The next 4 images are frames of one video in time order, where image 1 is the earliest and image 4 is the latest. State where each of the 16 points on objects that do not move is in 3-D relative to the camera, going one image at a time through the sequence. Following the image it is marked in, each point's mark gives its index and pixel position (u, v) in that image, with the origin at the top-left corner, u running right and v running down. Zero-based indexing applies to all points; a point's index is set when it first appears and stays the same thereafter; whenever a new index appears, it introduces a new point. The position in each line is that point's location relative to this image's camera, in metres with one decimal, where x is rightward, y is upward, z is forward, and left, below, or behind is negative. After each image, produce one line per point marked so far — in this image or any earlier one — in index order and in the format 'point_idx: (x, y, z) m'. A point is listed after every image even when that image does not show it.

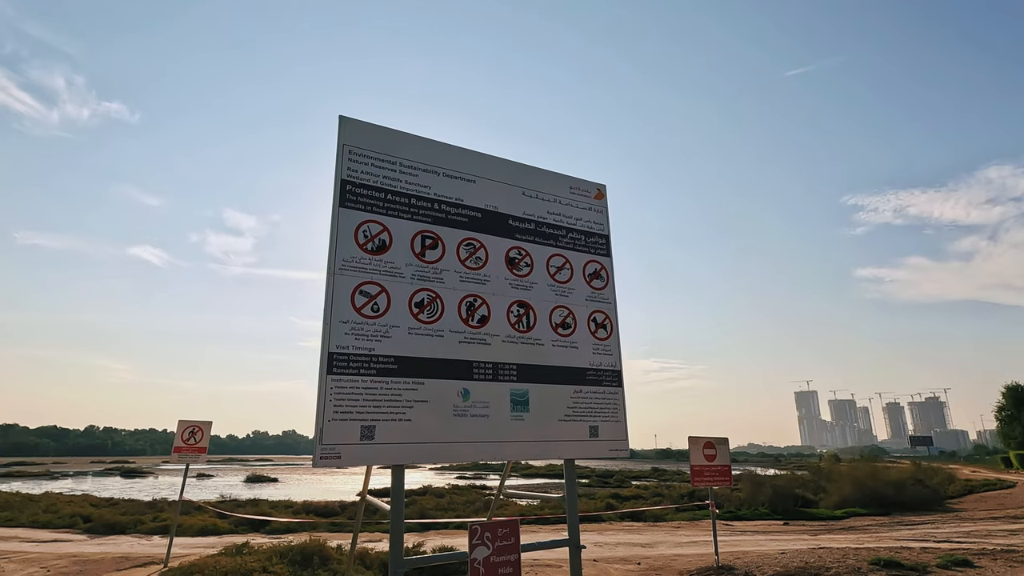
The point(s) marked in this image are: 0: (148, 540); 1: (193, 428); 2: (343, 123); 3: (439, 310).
0: (-11.5, -8.0, +17.0) m
1: (-8.4, -3.7, +14.0) m
2: (-1.7, +1.6, +5.3) m
3: (-0.7, -0.2, +5.2) m
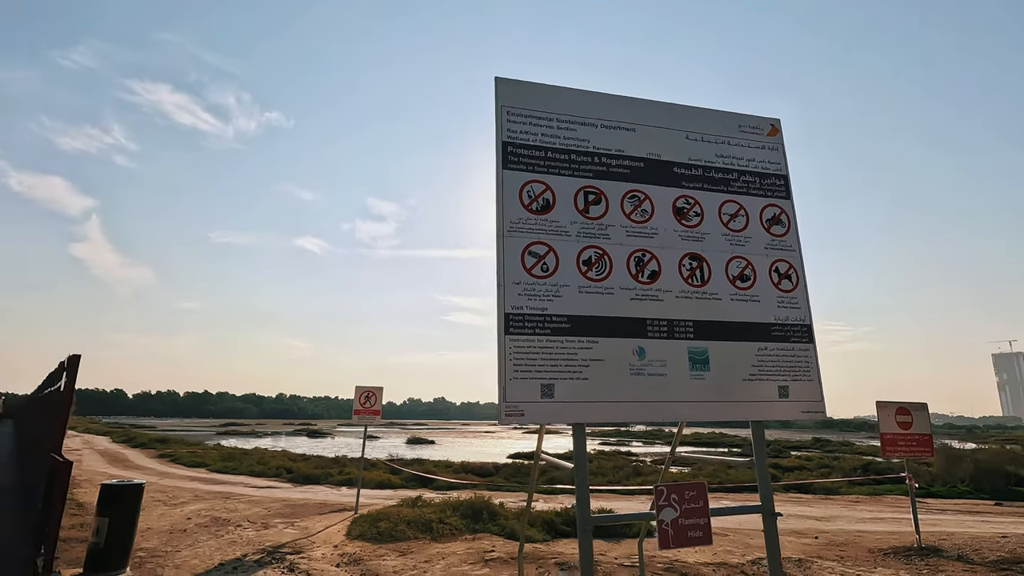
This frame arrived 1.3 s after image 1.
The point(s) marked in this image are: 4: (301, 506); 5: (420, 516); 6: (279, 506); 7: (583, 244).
0: (-6.3, -7.3, +19.5) m
1: (-4.2, -3.1, +15.6) m
2: (-0.1, +2.0, +5.2) m
3: (+0.9, +0.2, +5.1) m
4: (-6.0, -6.3, +15.4) m
5: (-2.0, -4.8, +11.4) m
6: (-6.7, -6.2, +15.3) m
7: (+0.7, +0.4, +5.1) m
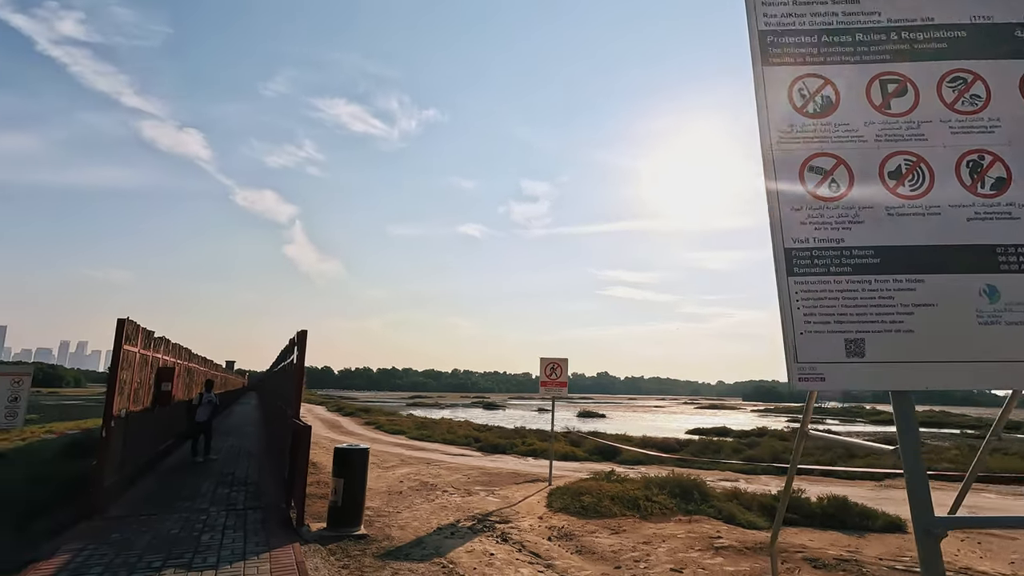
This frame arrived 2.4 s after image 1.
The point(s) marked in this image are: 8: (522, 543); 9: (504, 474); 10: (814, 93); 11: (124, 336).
0: (+0.5, -6.4, +19.8) m
1: (+1.2, -2.2, +15.3) m
2: (+1.8, +2.5, +4.0) m
3: (+2.8, +0.8, +3.7) m
4: (-0.5, -5.5, +15.8) m
5: (+2.2, -4.1, +10.7) m
6: (-1.1, -5.5, +15.9) m
7: (+2.6, +1.0, +3.7) m
8: (+0.2, -4.0, +8.5) m
9: (-0.2, -5.6, +16.0) m
10: (+2.2, +1.4, +3.8) m
11: (-6.8, -0.8, +9.4) m
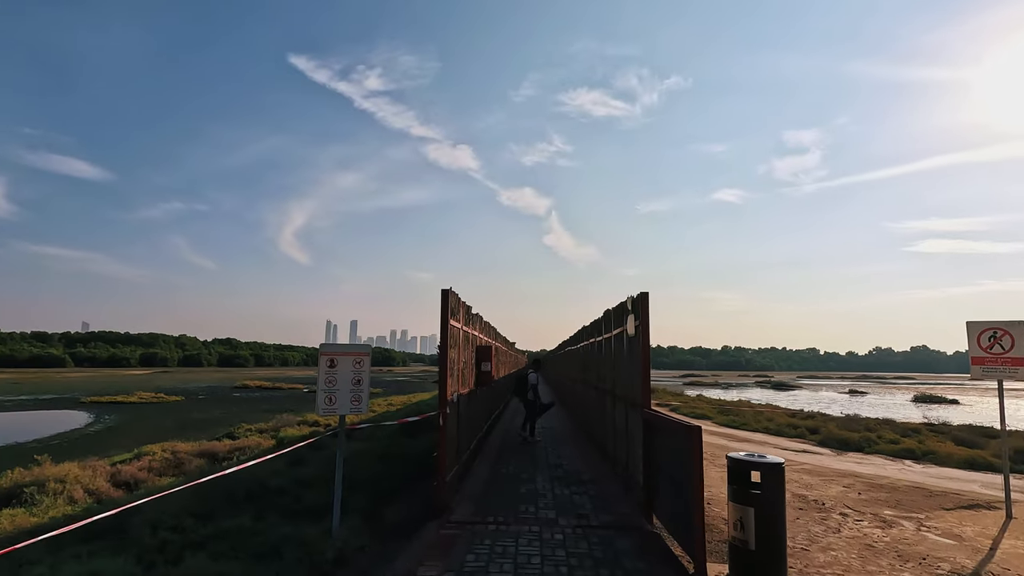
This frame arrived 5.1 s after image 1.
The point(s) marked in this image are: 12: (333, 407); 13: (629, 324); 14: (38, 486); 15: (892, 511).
0: (+10.7, -4.8, +14.2) m
1: (+8.9, -0.8, +9.9) m
2: (+4.0, +3.3, -0.5) m
3: (+4.9, +1.6, -1.3) m
4: (+7.9, -4.2, +11.1) m
5: (+7.9, -2.9, +5.3) m
6: (+7.4, -4.2, +11.4) m
7: (+4.7, +1.8, -1.2) m
8: (+5.1, -3.1, +4.3) m
9: (+8.2, -4.2, +11.2) m
10: (+4.3, +2.2, -0.9) m
11: (-1.0, -0.3, +8.2) m
12: (-2.4, -1.6, +7.1) m
13: (+1.9, -0.6, +8.6) m
14: (-9.8, -4.1, +11.1) m
15: (+6.7, -3.9, +9.5) m
